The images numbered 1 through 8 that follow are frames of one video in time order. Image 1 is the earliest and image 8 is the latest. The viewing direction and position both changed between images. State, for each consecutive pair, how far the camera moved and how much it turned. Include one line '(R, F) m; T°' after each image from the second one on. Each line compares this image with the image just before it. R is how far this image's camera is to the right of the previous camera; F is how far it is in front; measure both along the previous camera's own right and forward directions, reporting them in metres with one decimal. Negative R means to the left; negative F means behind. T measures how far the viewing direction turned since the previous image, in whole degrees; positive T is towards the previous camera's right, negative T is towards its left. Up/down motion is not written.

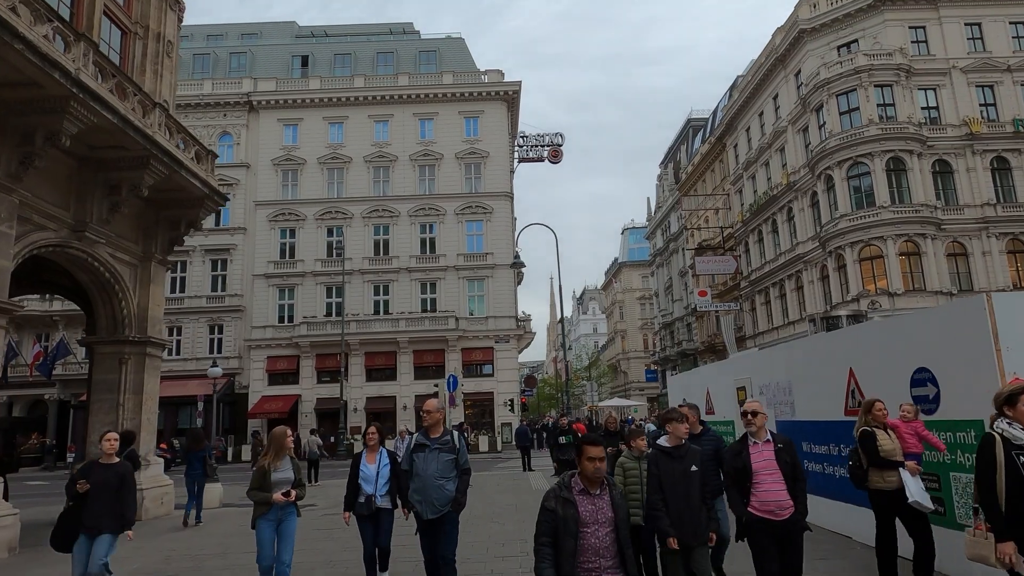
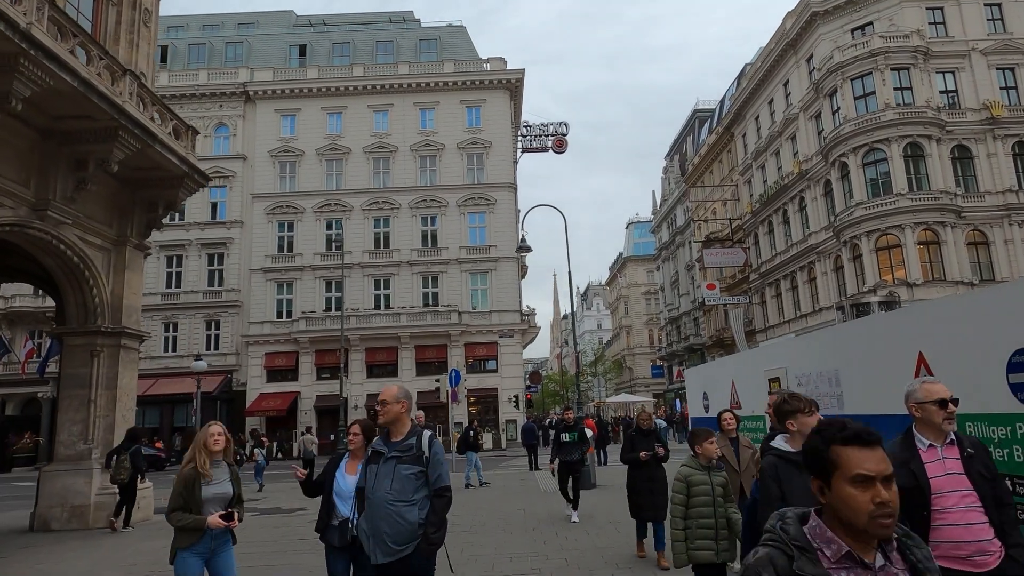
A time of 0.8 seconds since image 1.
(-0.1, +1.1) m; 0°
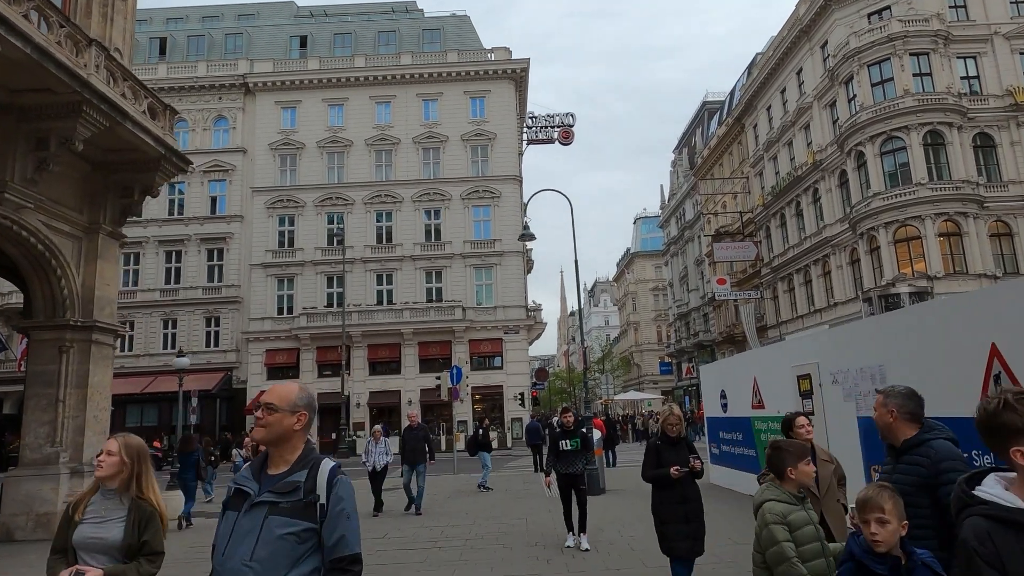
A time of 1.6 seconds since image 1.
(+0.1, +1.0) m; -1°
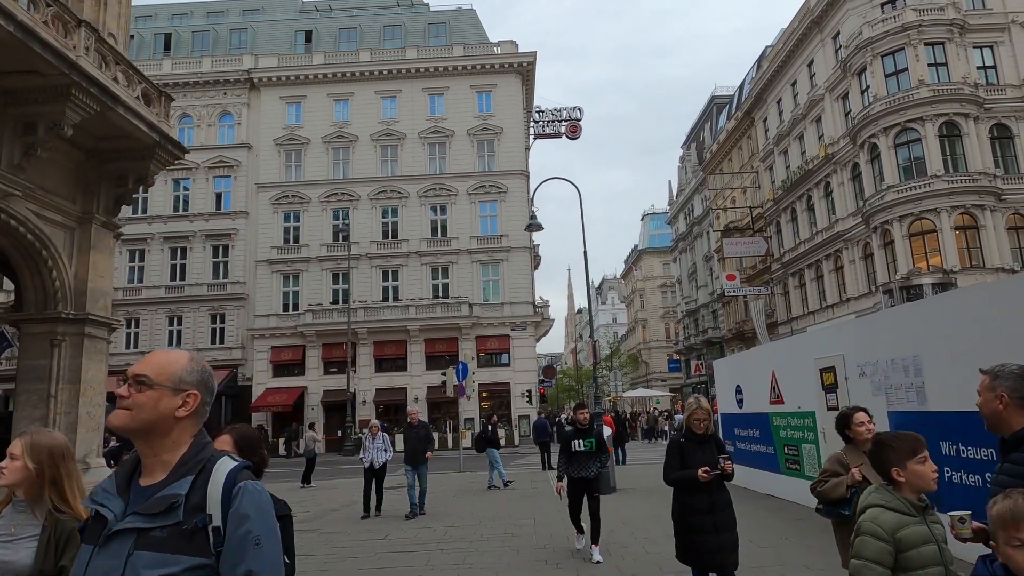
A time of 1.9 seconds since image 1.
(0.0, +0.4) m; -1°
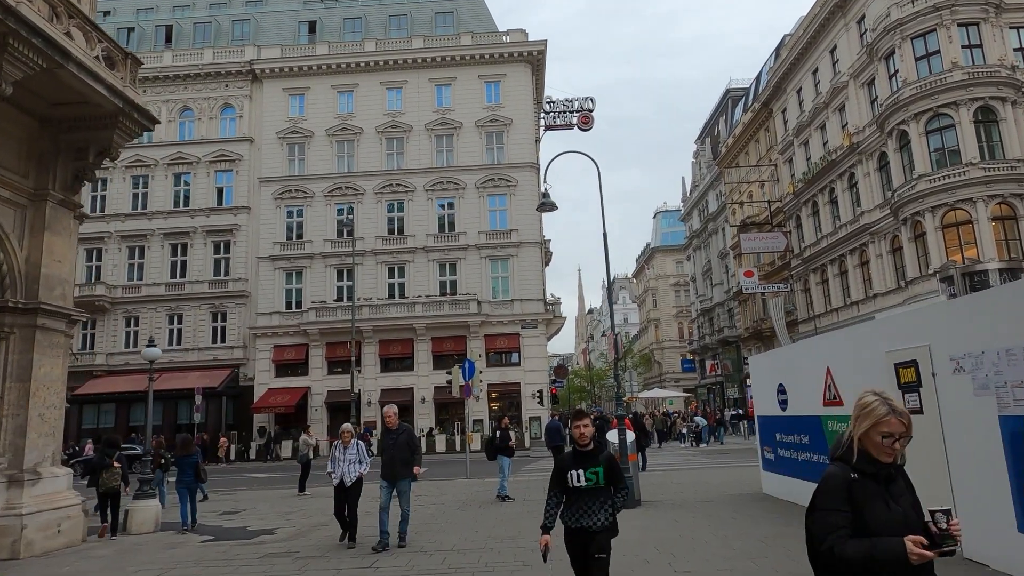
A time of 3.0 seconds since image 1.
(0.0, +1.4) m; -1°
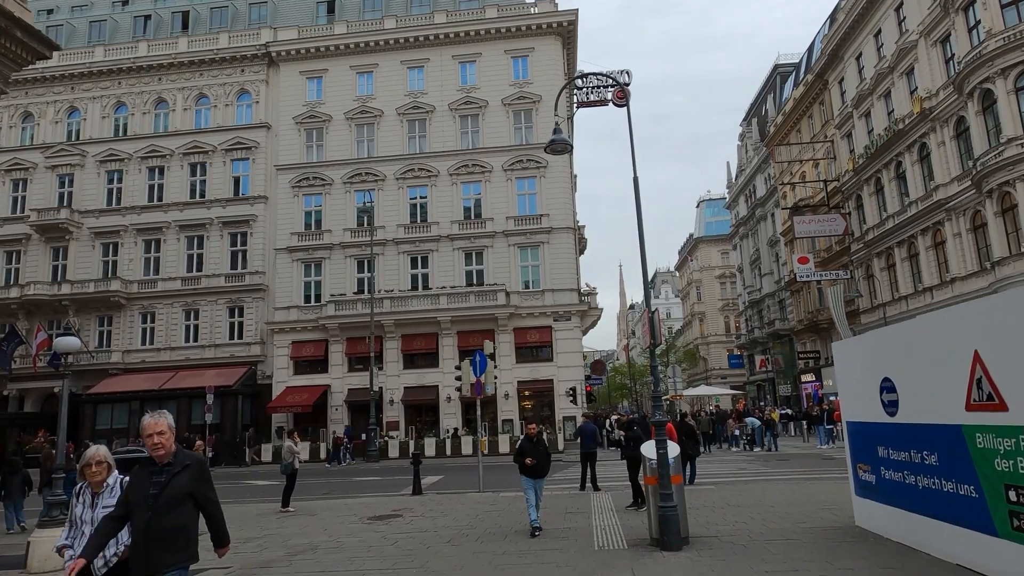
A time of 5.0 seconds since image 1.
(+0.5, +2.8) m; -4°
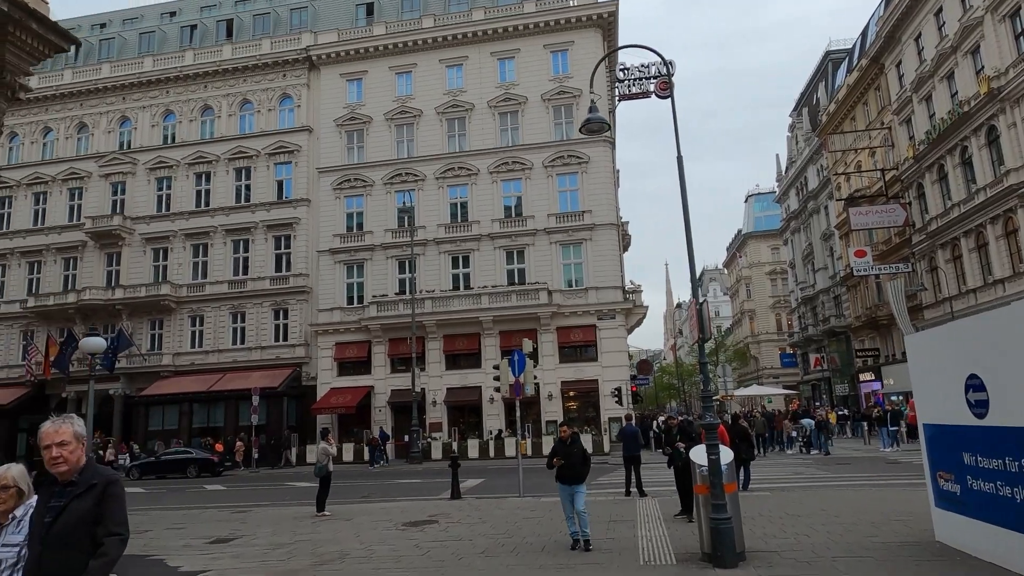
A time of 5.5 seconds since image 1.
(+0.1, +0.6) m; -4°
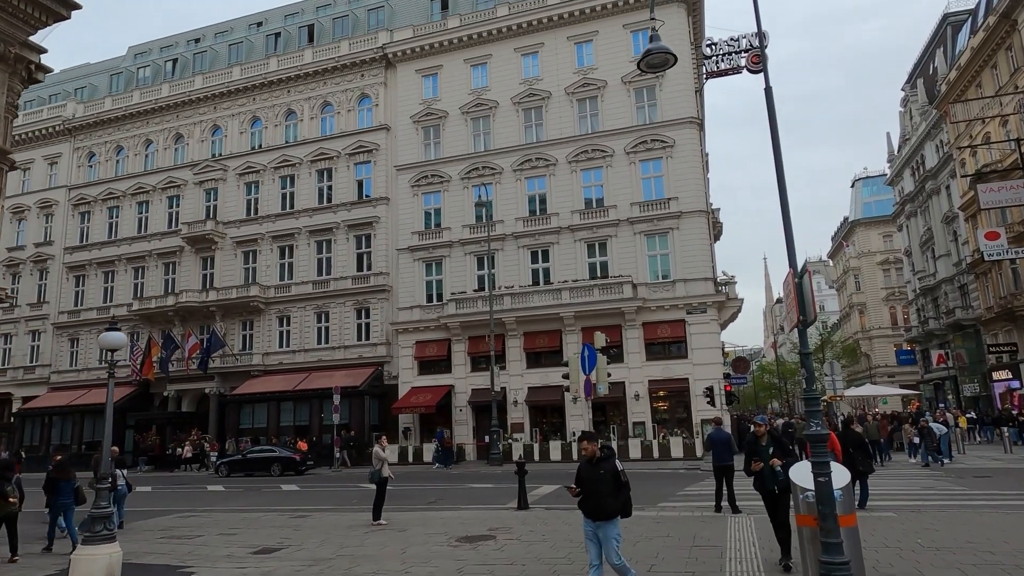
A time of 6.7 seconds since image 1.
(+0.4, +1.5) m; -8°
